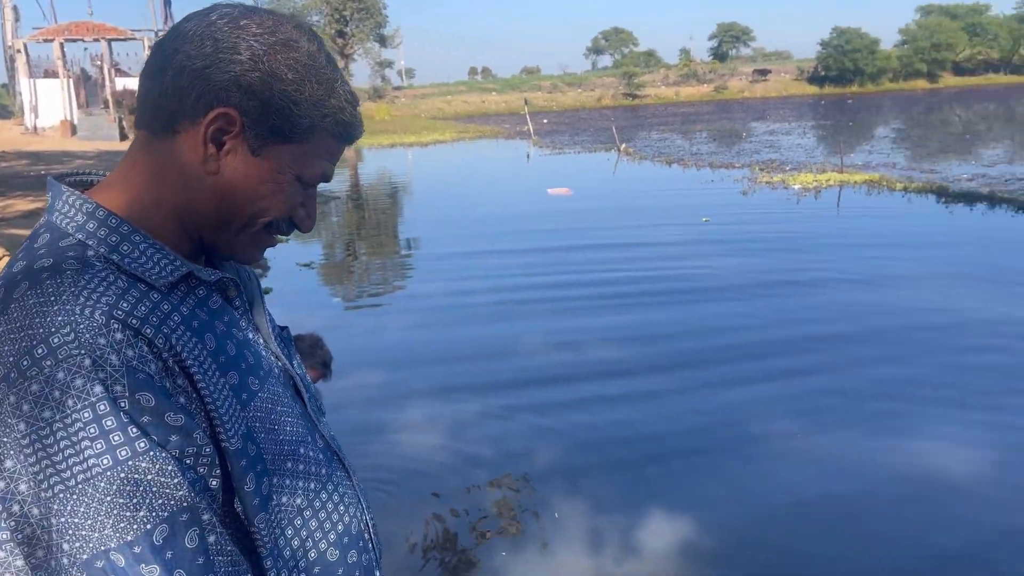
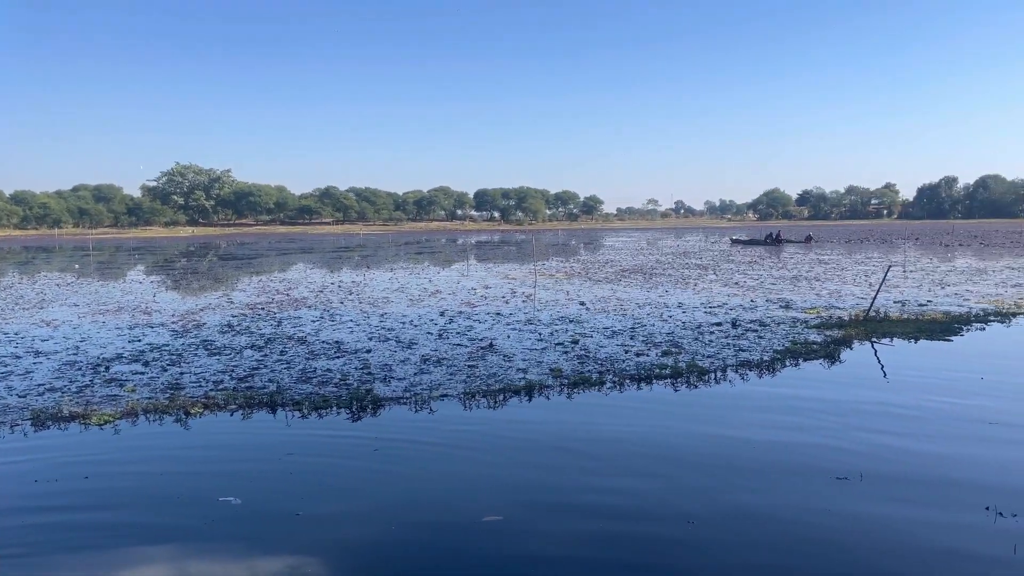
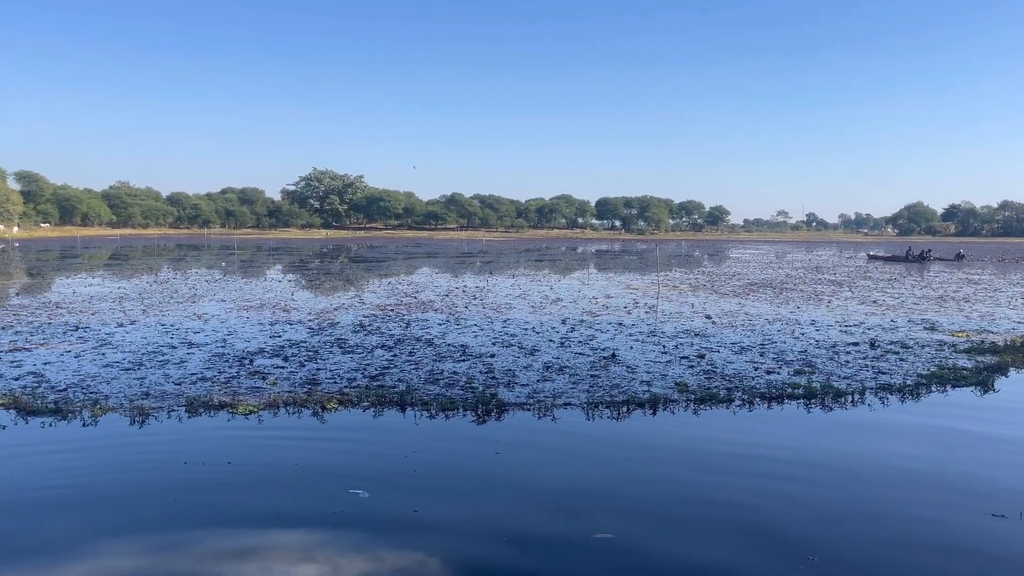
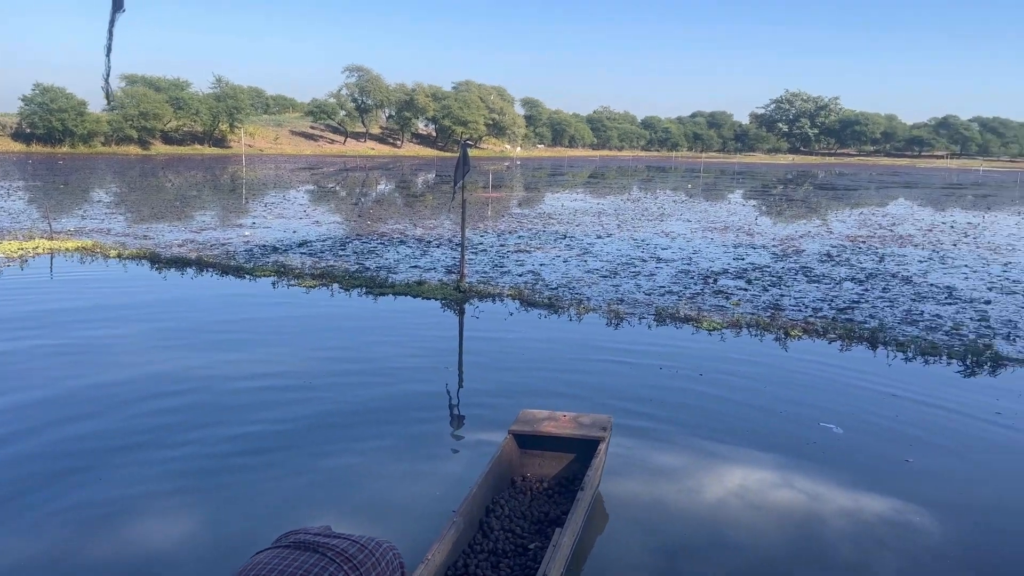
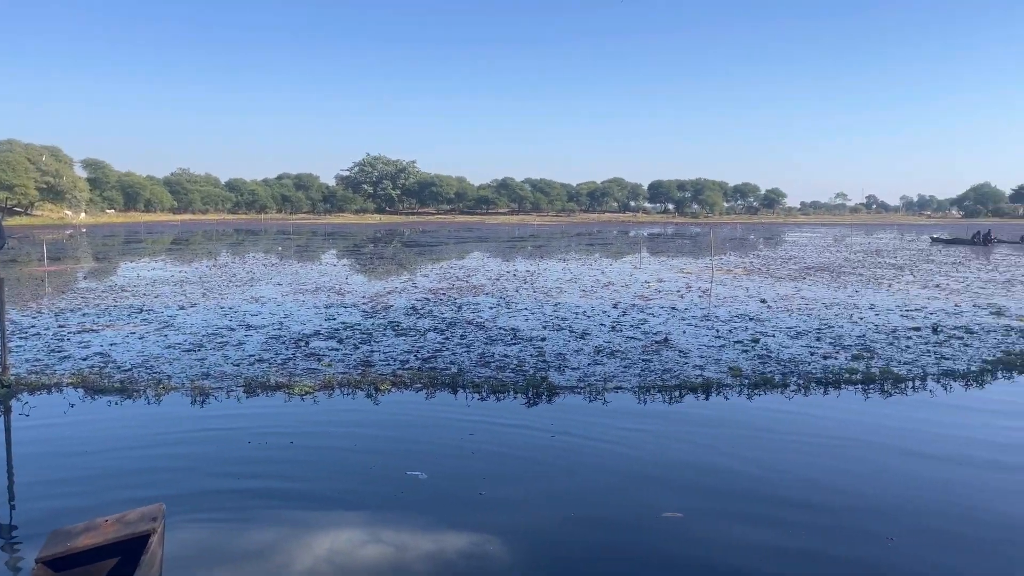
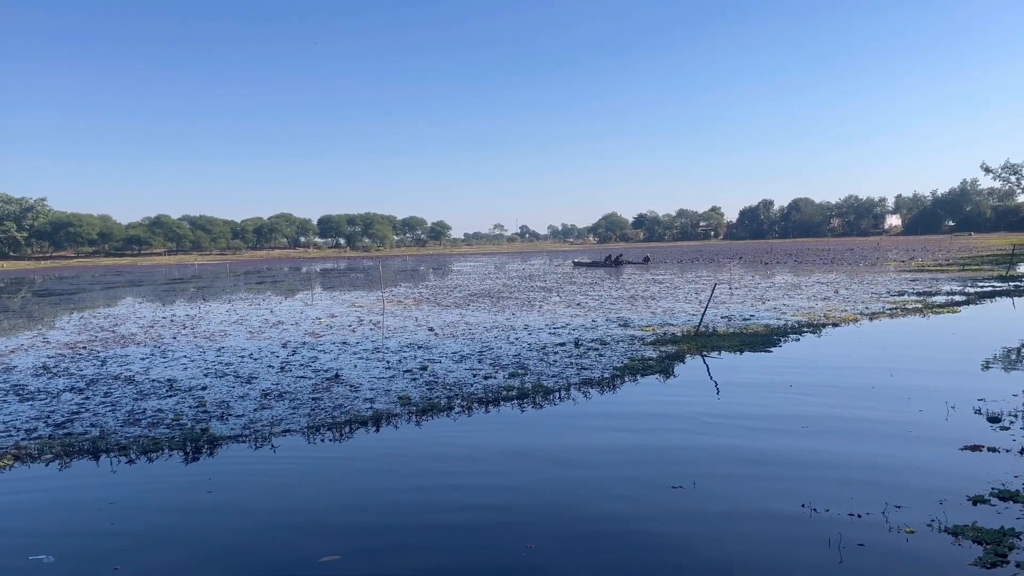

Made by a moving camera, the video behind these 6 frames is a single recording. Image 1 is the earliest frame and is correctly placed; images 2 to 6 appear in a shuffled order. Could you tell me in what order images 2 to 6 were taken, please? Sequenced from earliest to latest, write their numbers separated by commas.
4, 5, 2, 6, 3
